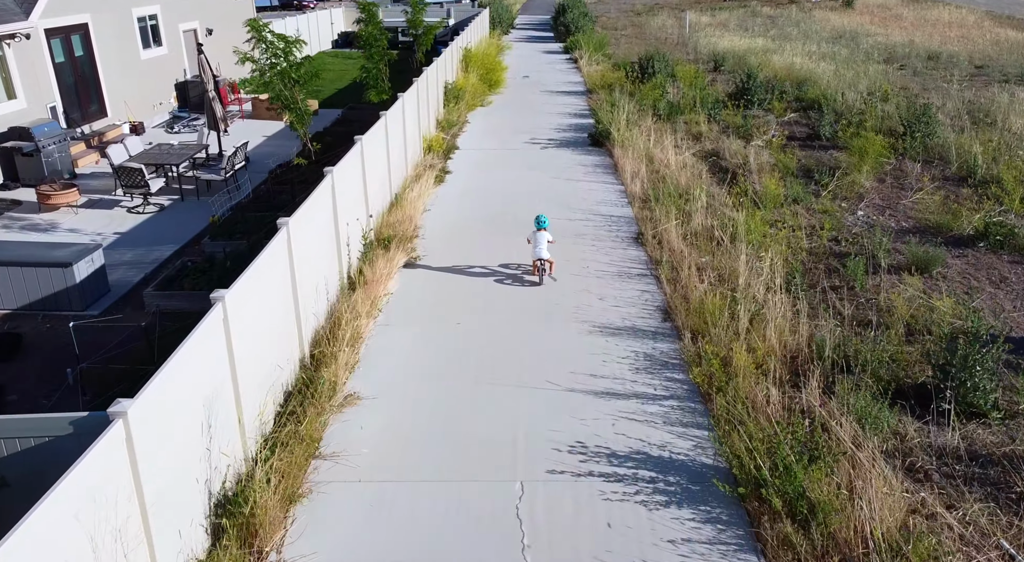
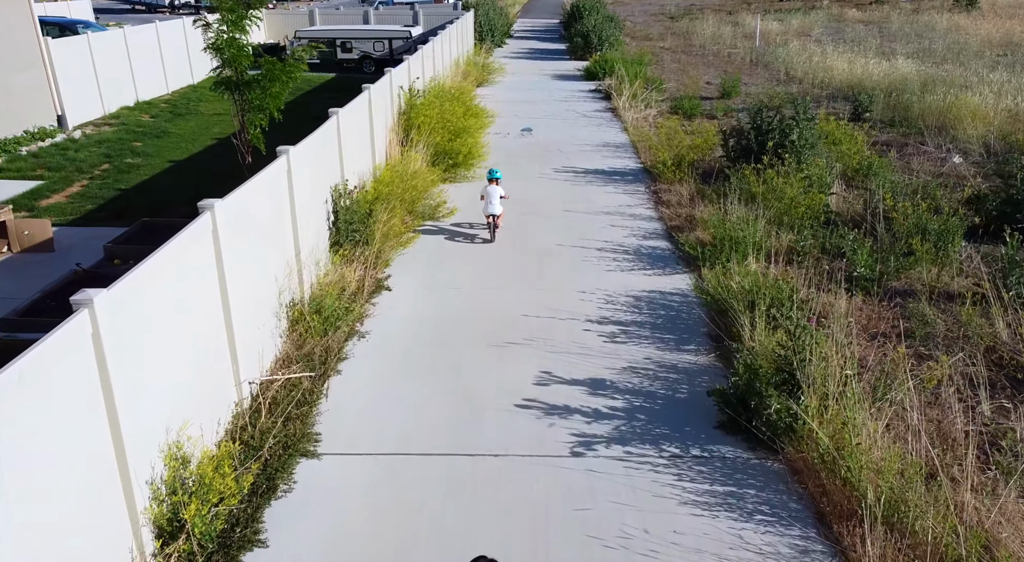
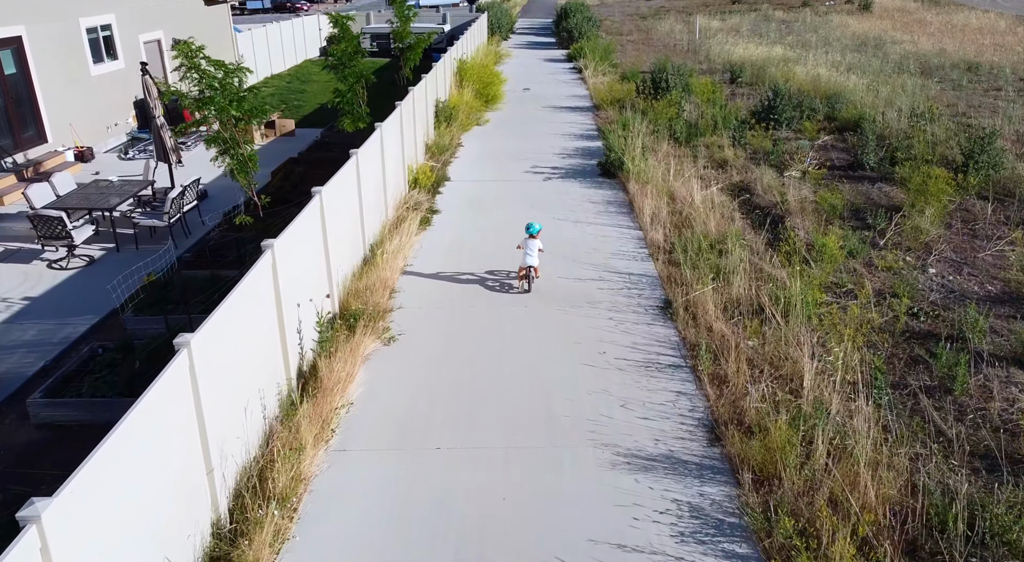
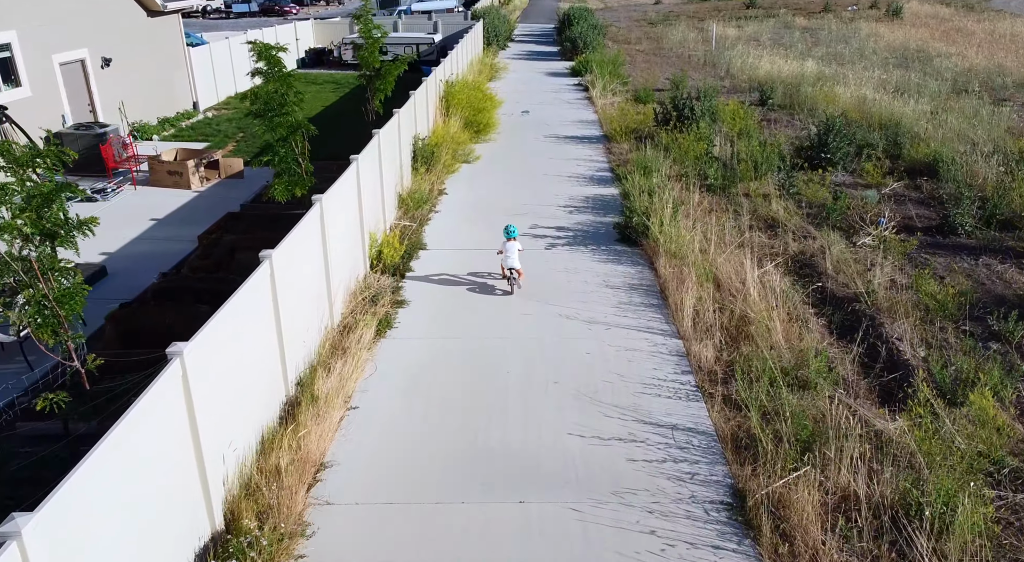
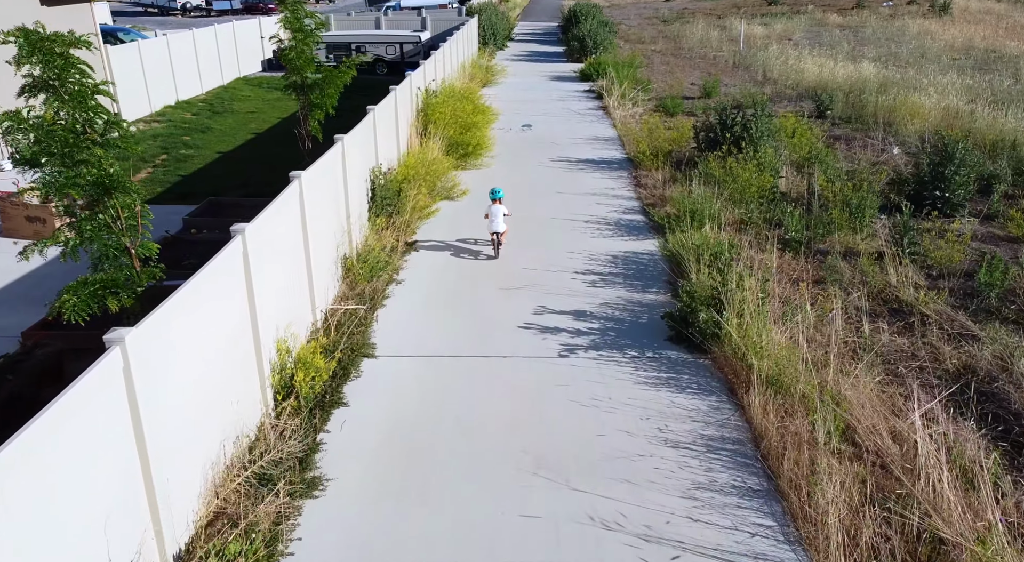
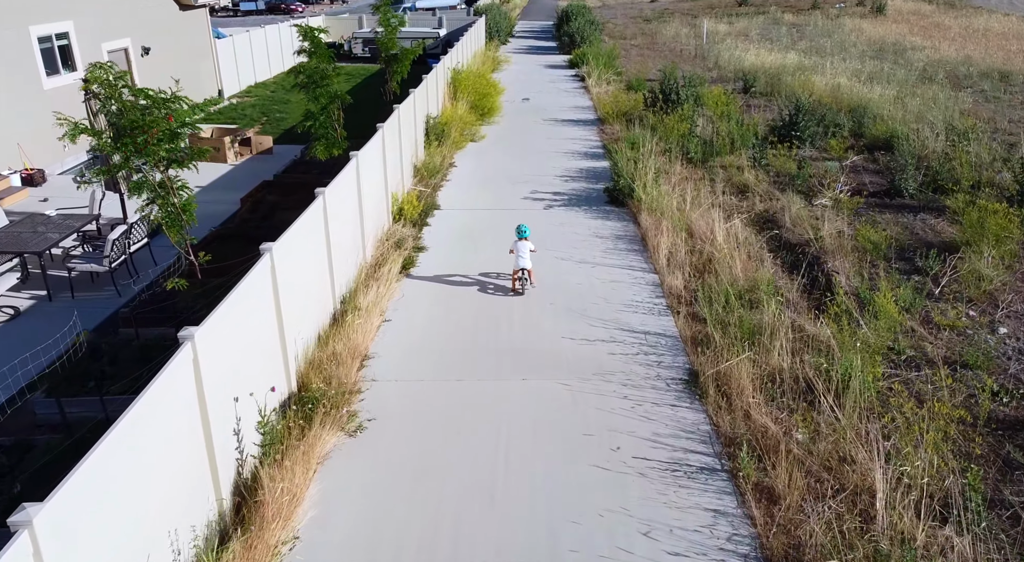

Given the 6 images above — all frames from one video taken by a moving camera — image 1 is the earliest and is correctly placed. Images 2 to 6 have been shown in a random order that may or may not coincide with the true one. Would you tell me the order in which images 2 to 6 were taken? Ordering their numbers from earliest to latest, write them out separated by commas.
3, 6, 4, 5, 2
